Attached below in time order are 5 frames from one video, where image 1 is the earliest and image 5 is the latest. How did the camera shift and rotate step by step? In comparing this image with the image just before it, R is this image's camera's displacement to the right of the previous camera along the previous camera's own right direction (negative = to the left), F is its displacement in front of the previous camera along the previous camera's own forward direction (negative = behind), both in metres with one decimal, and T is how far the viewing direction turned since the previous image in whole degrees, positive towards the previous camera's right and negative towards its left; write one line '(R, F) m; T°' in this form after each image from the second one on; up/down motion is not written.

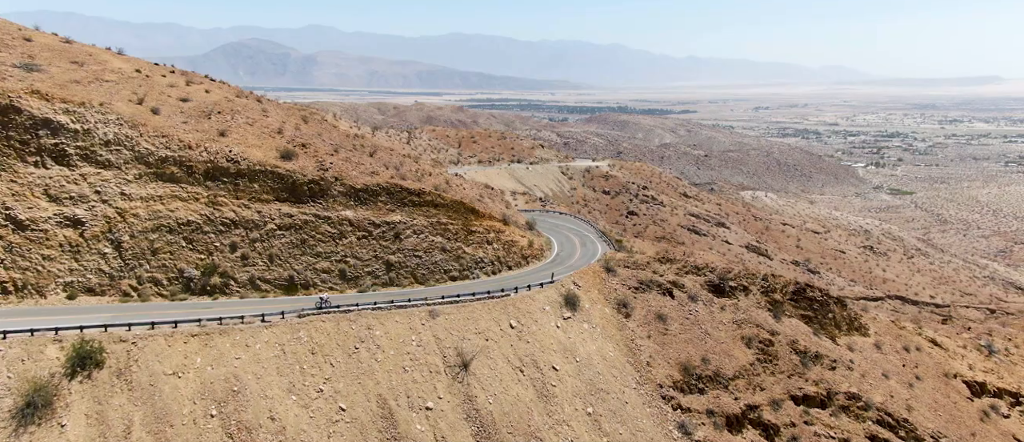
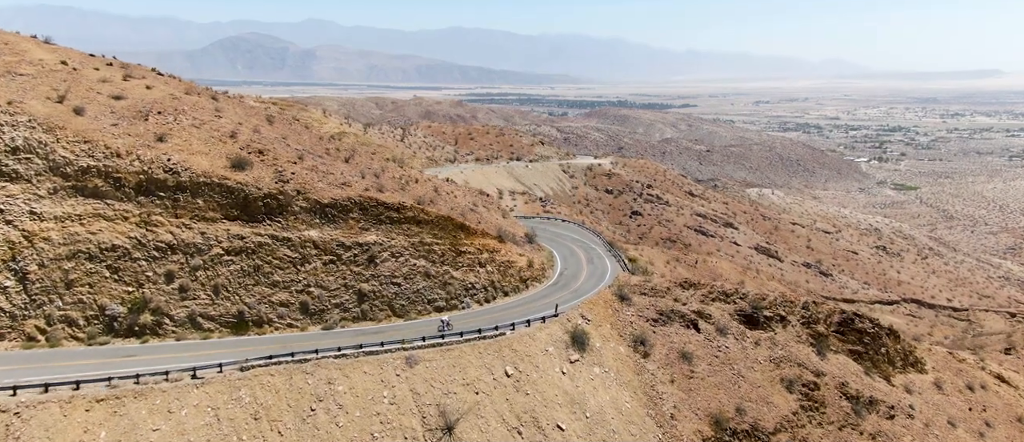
(+0.1, +4.0) m; 0°
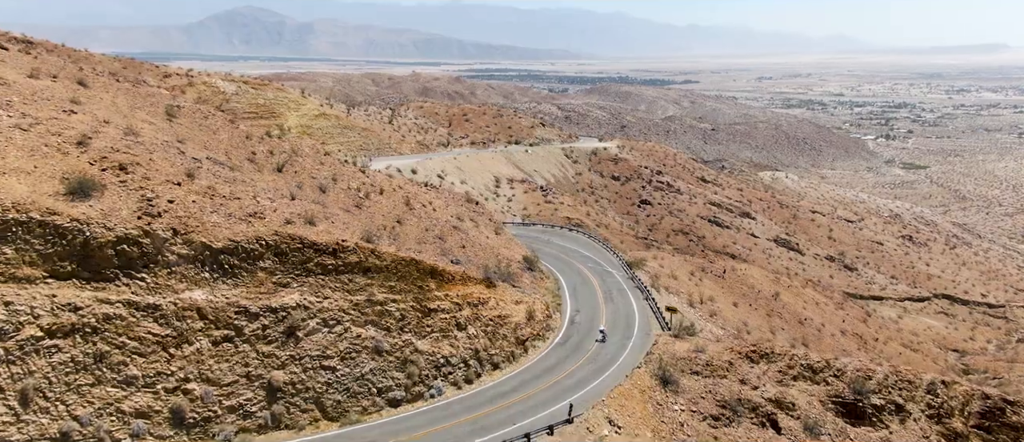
(+0.2, +7.3) m; 0°
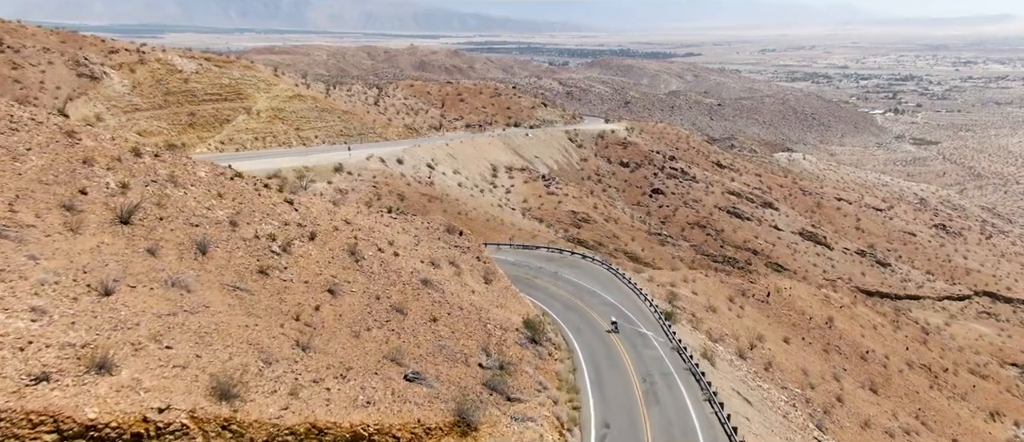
(+0.1, +7.7) m; 0°
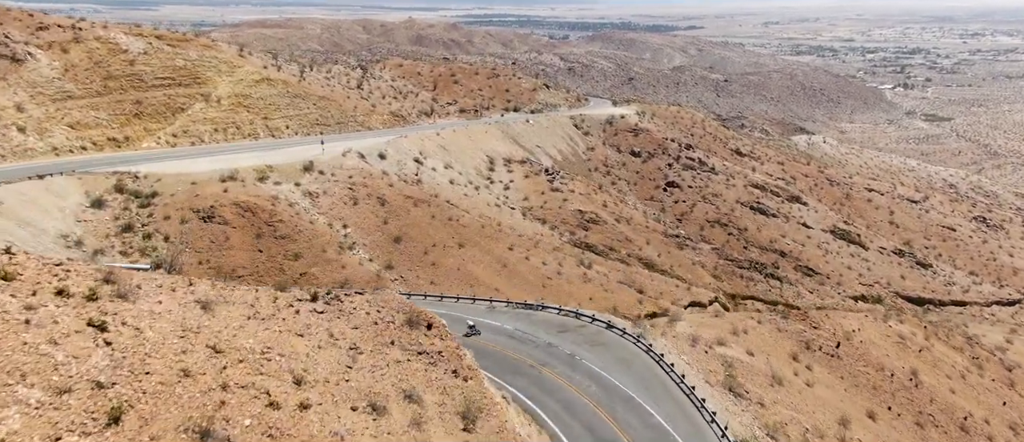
(+0.1, +7.8) m; 0°
